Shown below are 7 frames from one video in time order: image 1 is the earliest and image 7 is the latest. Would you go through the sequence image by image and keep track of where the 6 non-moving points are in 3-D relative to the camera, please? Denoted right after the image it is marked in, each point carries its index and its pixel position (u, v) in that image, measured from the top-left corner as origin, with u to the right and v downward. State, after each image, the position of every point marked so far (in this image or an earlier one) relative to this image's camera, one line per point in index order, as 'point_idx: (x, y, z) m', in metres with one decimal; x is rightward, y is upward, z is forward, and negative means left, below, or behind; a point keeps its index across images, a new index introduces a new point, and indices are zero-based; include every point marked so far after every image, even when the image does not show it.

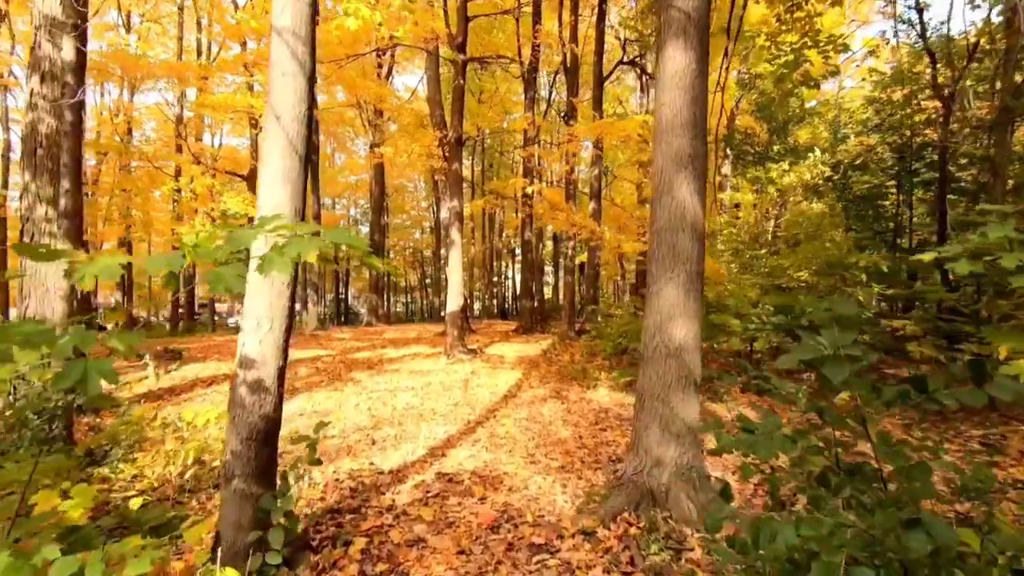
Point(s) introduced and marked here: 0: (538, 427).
0: (+0.3, -1.6, +6.0) m
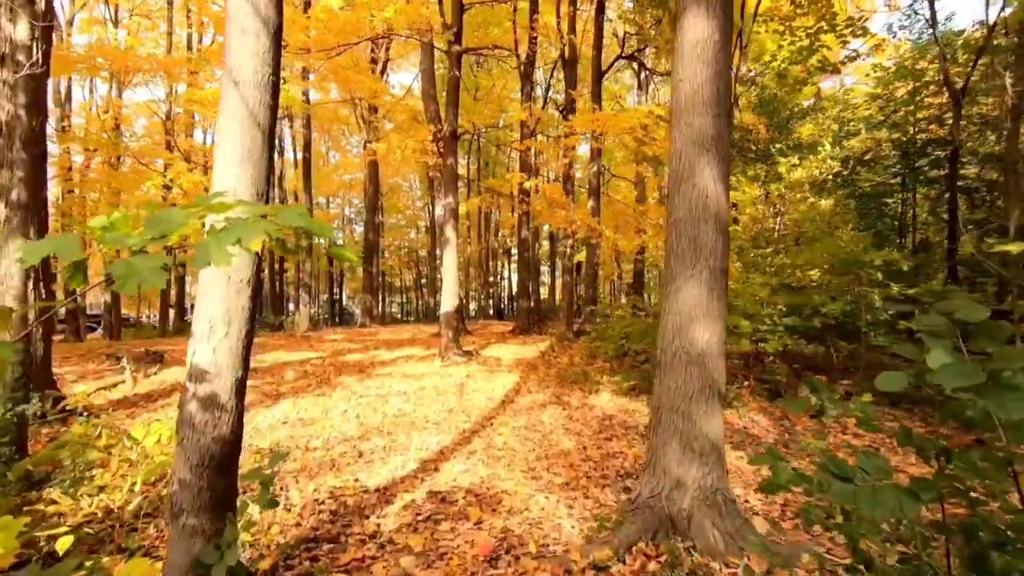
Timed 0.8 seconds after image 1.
0: (+0.3, -1.6, +5.6) m
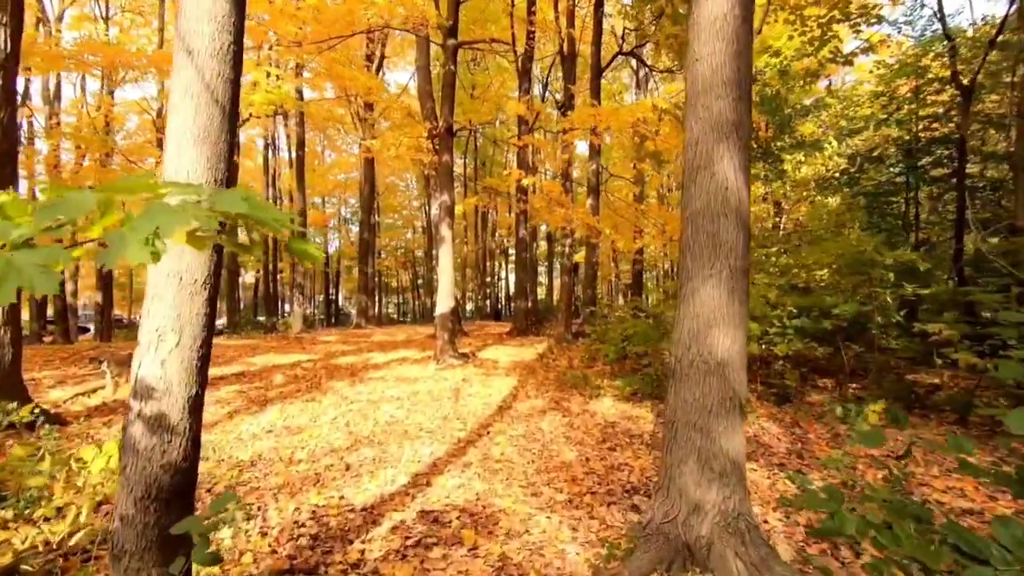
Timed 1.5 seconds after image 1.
0: (+0.2, -1.6, +5.3) m
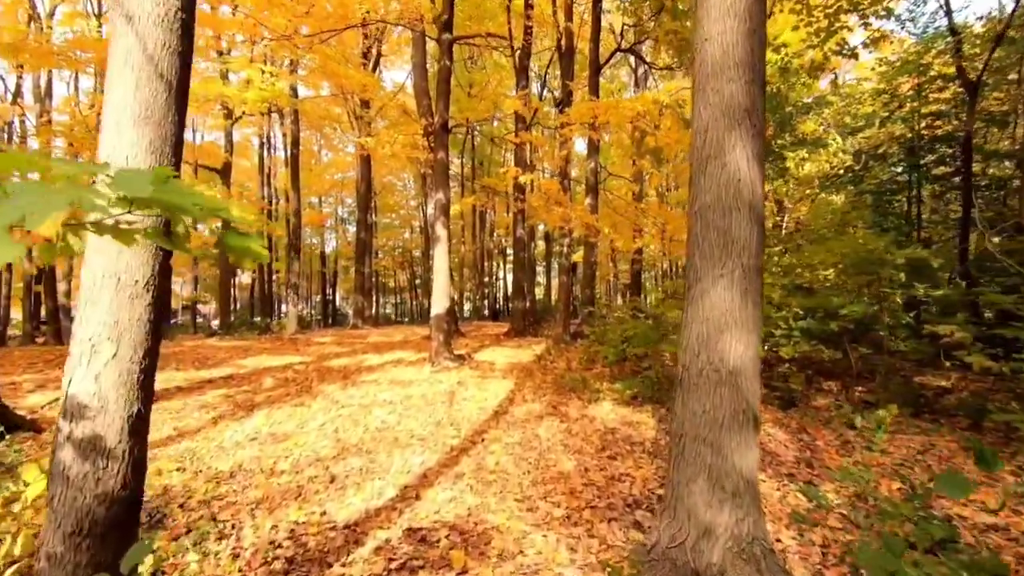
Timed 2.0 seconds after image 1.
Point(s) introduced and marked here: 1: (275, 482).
0: (+0.2, -1.6, +5.0) m
1: (-1.9, -1.6, +4.4) m
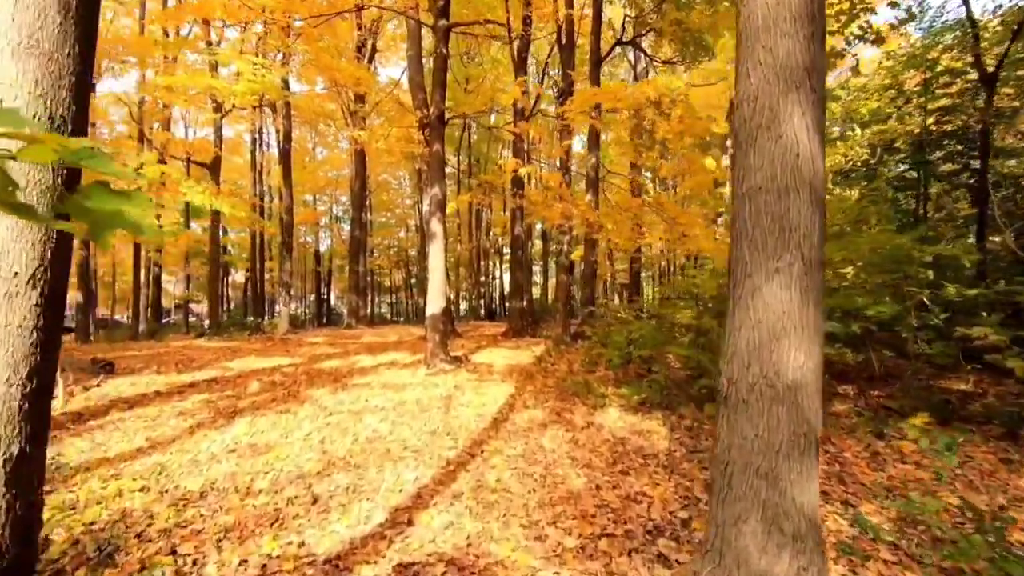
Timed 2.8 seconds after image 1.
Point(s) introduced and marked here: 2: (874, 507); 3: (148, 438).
0: (+0.2, -1.6, +4.6) m
1: (-1.9, -1.6, +3.9) m
2: (+2.7, -1.7, +4.0) m
3: (-4.0, -1.6, +5.8) m
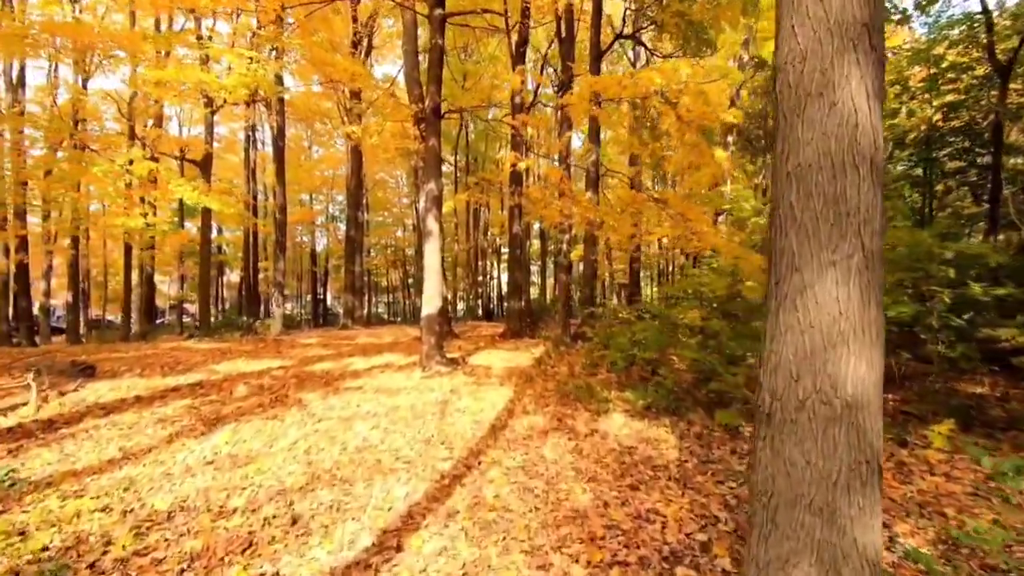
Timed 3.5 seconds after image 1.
0: (+0.2, -1.6, +4.2) m
1: (-1.9, -1.6, +3.5) m
2: (+2.7, -1.6, +3.7) m
3: (-4.0, -1.6, +5.5) m
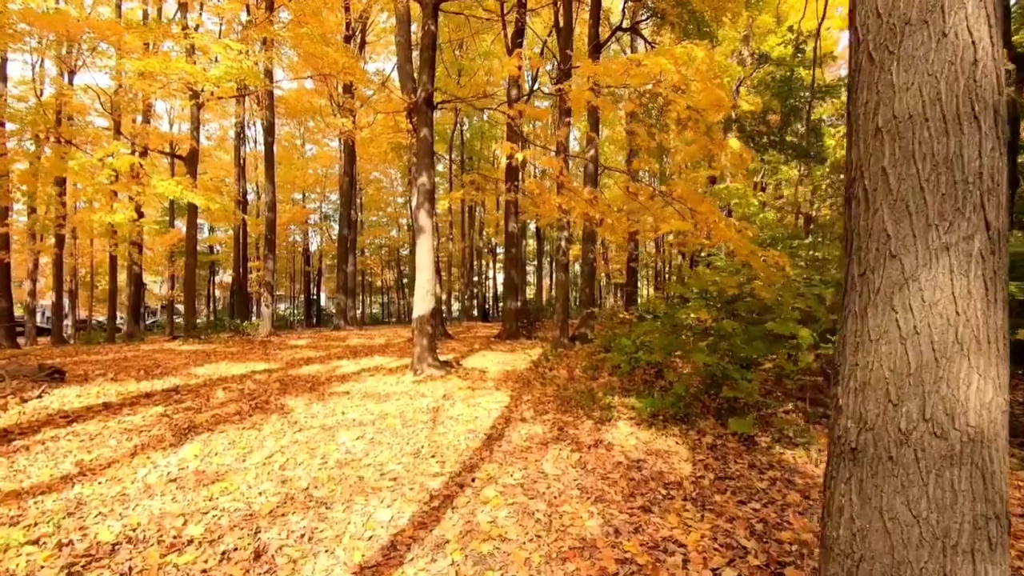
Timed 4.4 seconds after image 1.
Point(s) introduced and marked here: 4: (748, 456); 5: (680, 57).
0: (+0.2, -1.5, +3.7) m
1: (-1.9, -1.5, +3.0) m
2: (+2.7, -1.6, +3.2) m
3: (-4.0, -1.6, +4.9) m
4: (+2.2, -1.6, +5.0) m
5: (+3.3, +4.5, +10.3) m
